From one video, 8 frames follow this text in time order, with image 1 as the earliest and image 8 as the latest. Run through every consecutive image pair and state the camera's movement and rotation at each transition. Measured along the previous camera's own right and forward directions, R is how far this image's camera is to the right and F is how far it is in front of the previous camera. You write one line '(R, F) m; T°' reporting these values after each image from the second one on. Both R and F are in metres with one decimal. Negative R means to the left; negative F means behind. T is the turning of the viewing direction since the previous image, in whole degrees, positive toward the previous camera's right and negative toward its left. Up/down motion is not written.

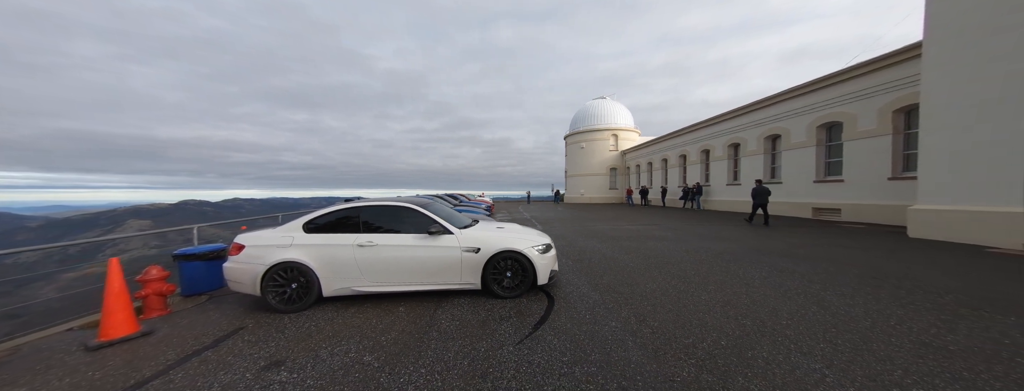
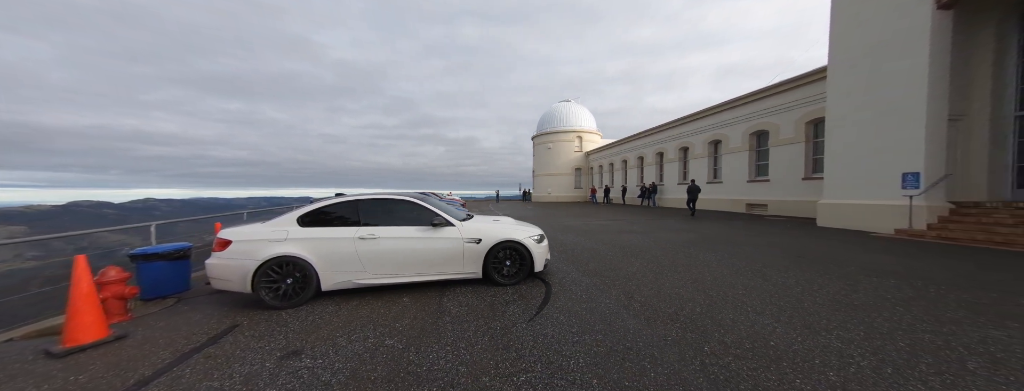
(-0.5, -0.2) m; +8°
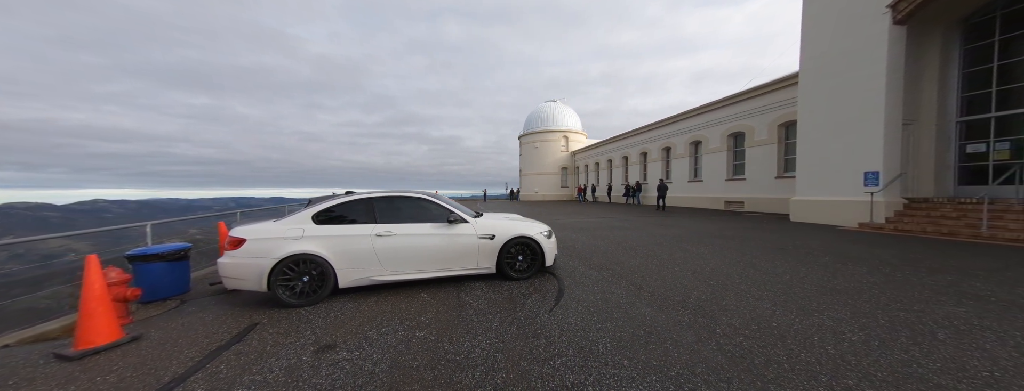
(-0.4, -0.1) m; +3°
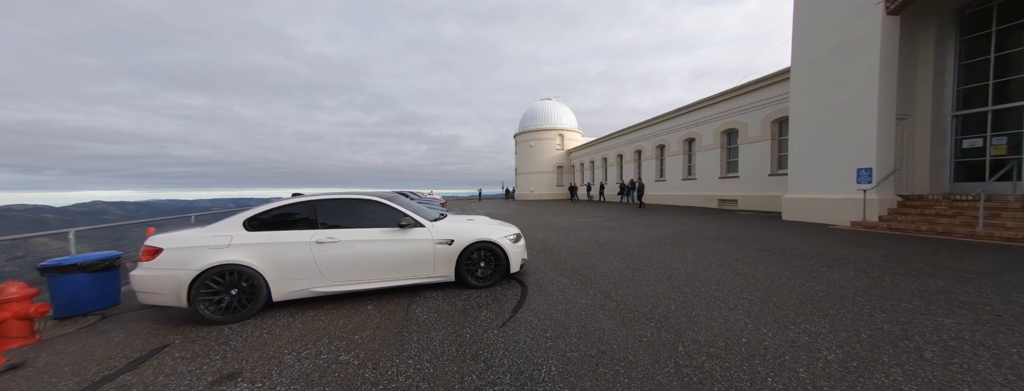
(+0.6, +0.3) m; 0°
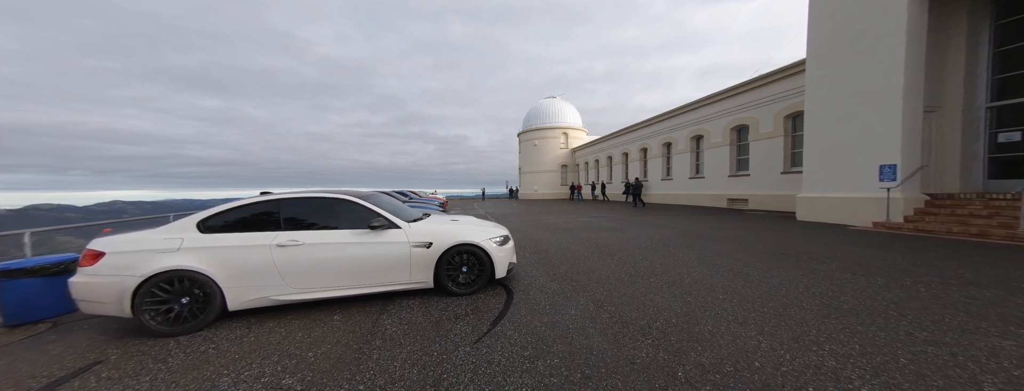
(+0.3, +0.3) m; -1°
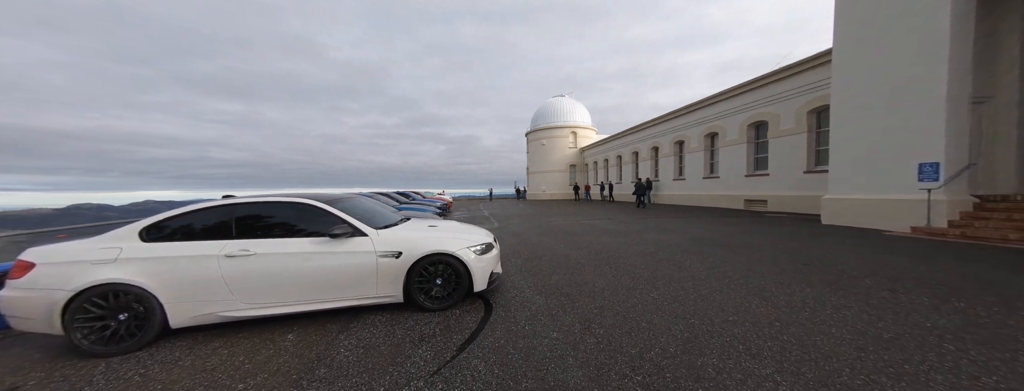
(+0.4, +0.4) m; -2°
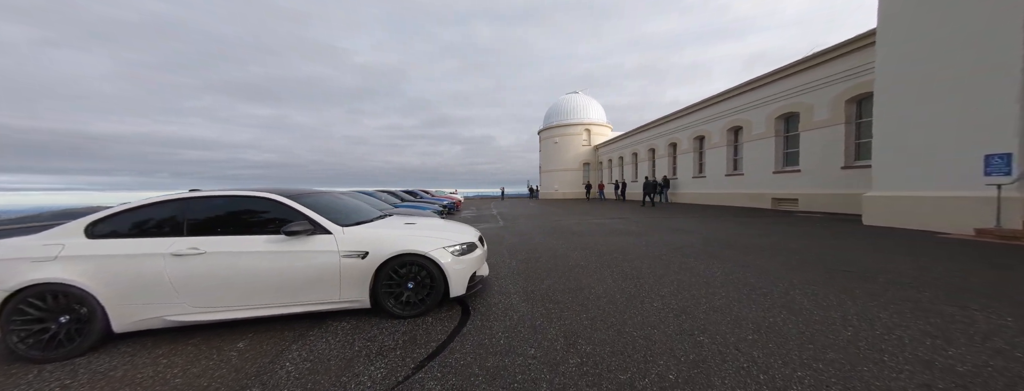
(+0.4, +0.4) m; -3°
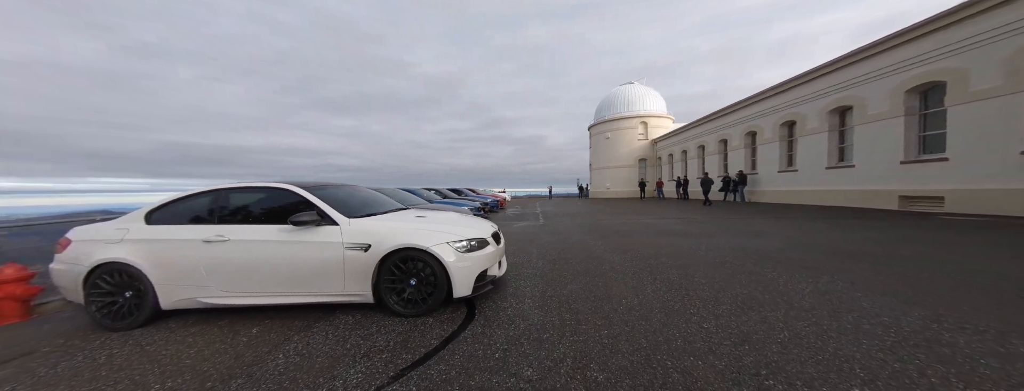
(+0.4, +0.4) m; -11°
